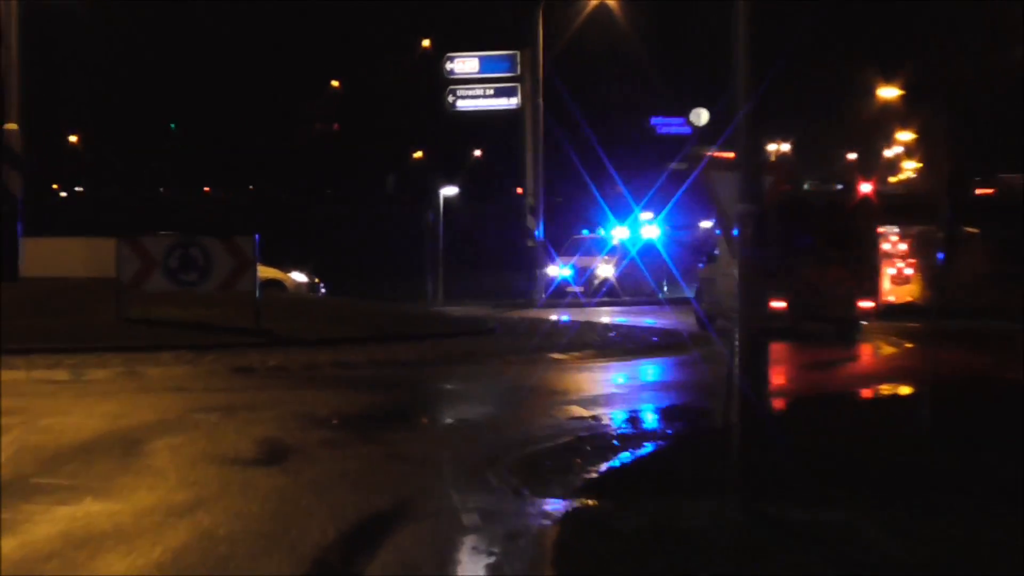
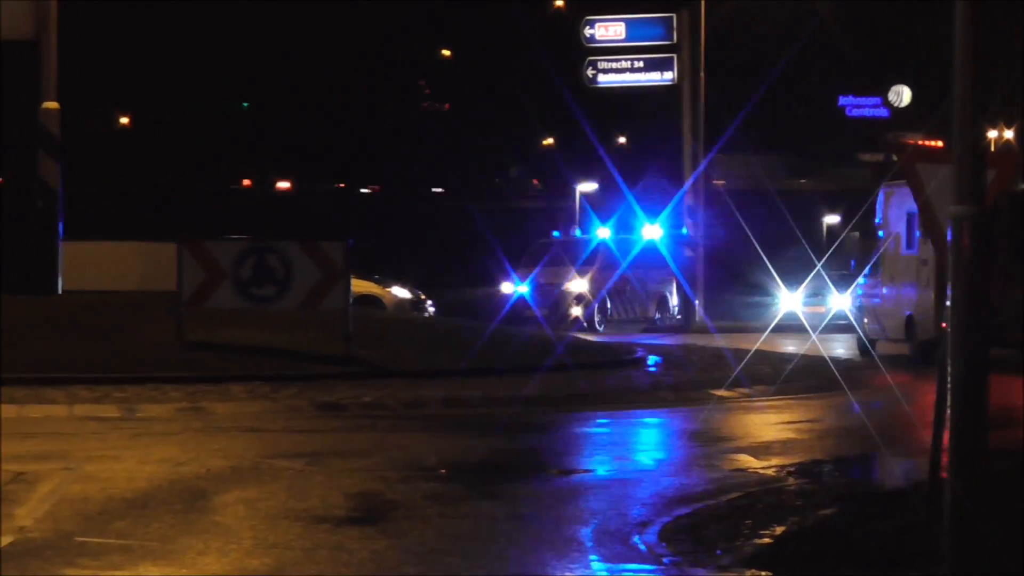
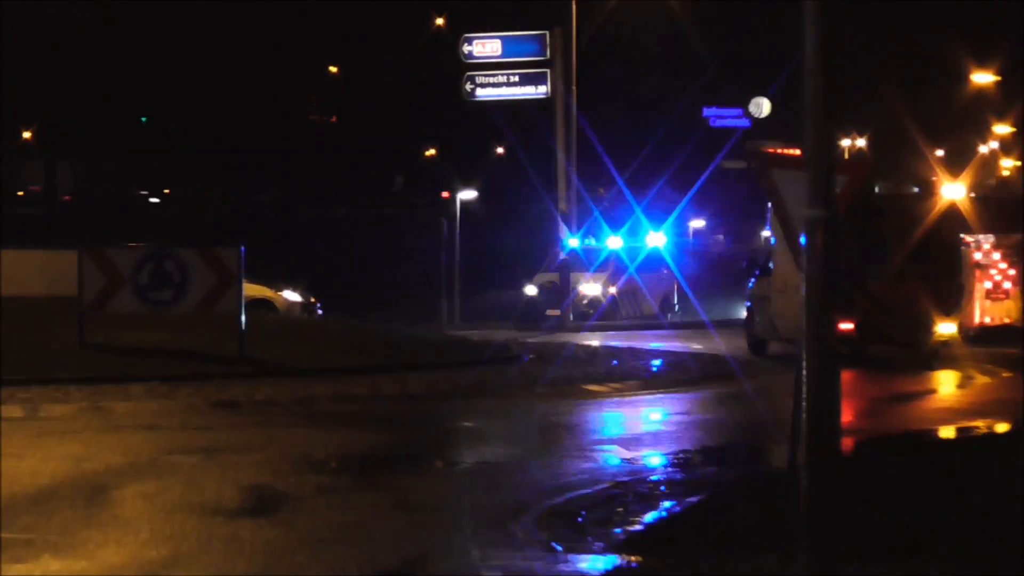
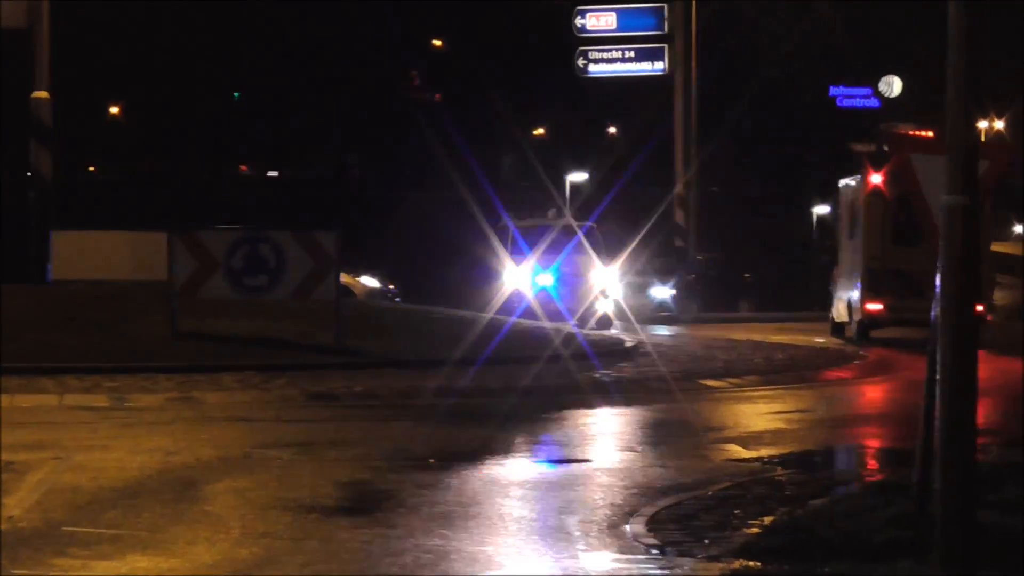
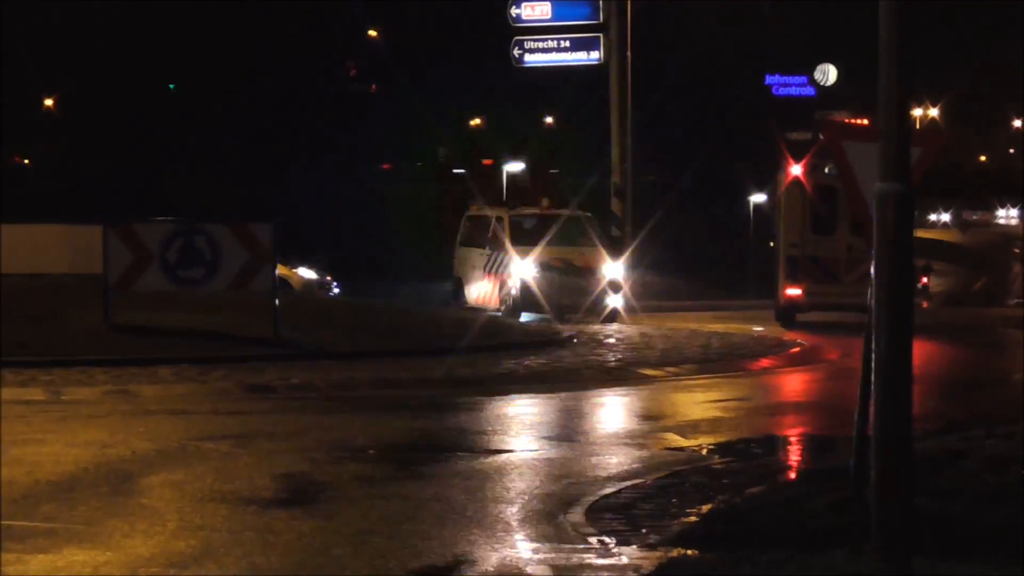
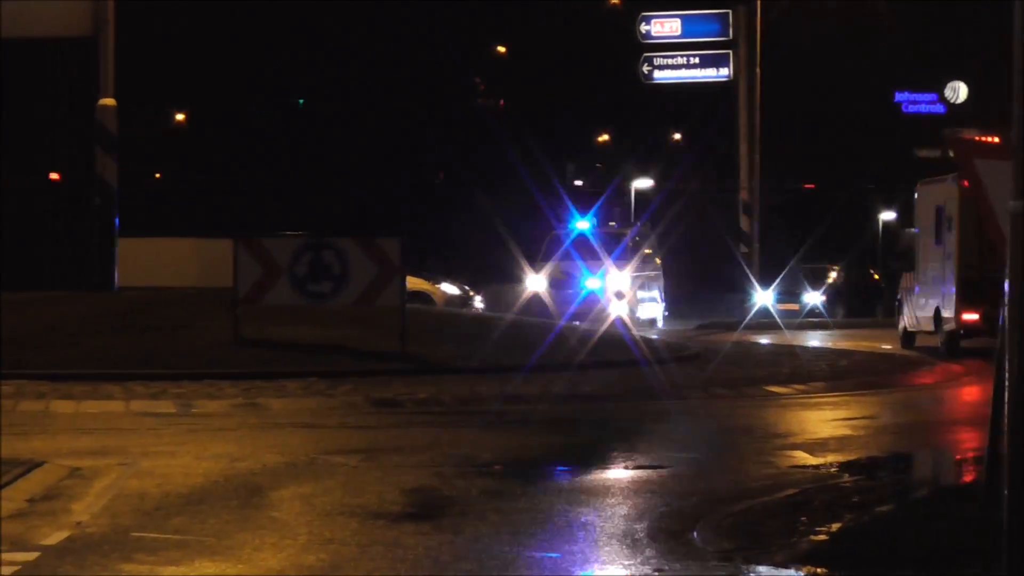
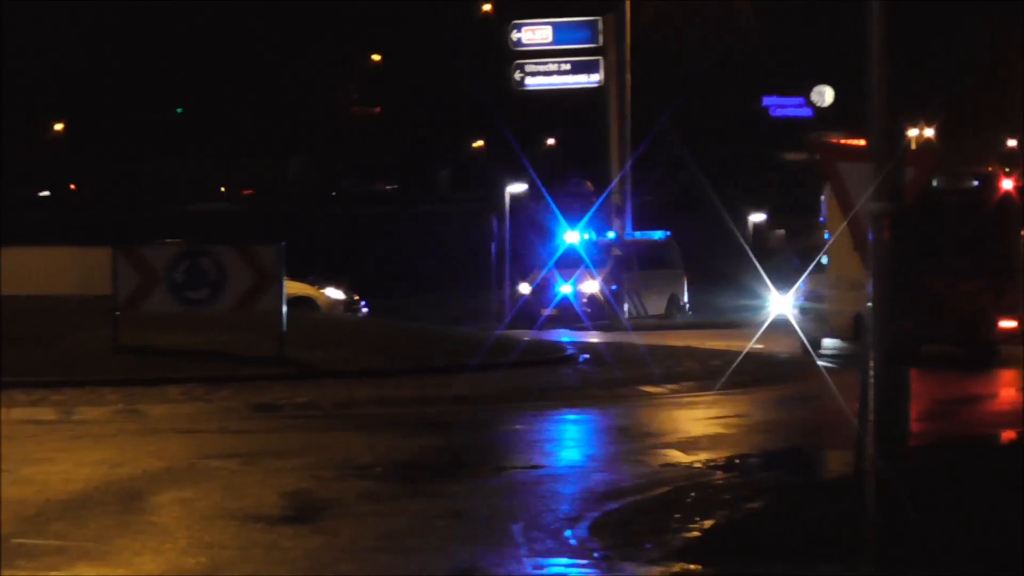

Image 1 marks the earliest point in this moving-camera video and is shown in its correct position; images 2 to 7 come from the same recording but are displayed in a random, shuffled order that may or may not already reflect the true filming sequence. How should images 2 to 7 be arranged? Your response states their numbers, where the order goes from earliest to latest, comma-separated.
3, 7, 2, 6, 4, 5
